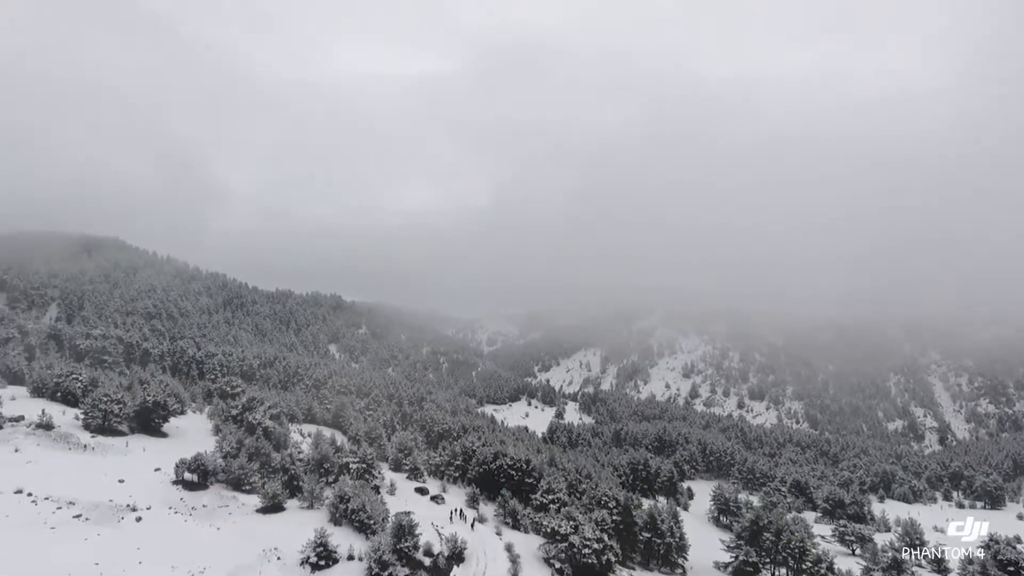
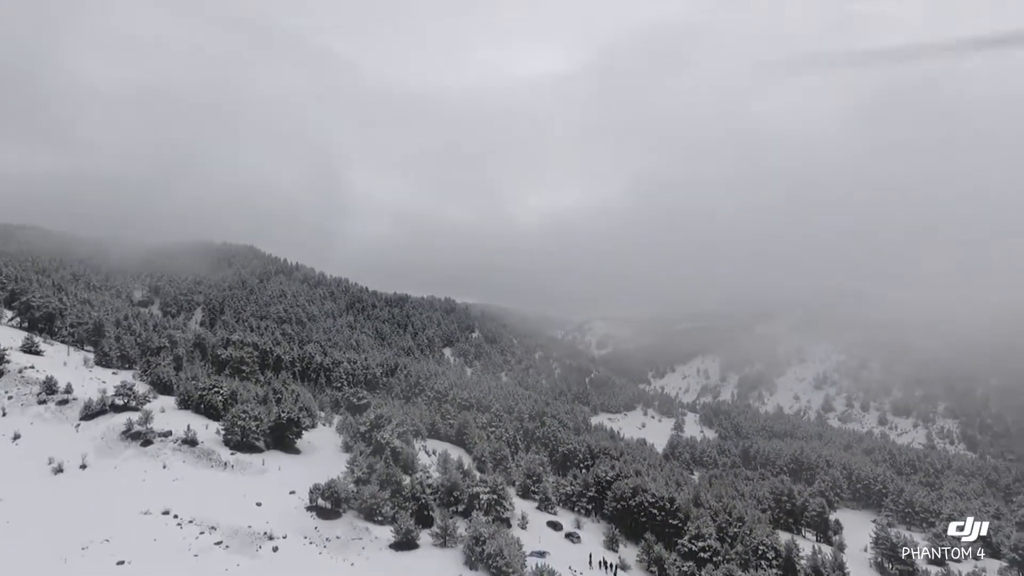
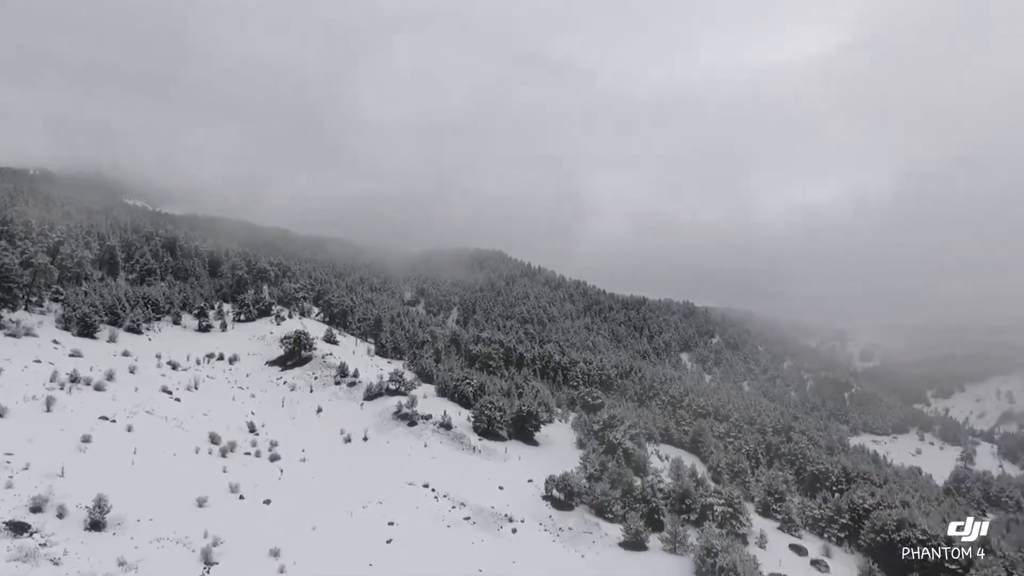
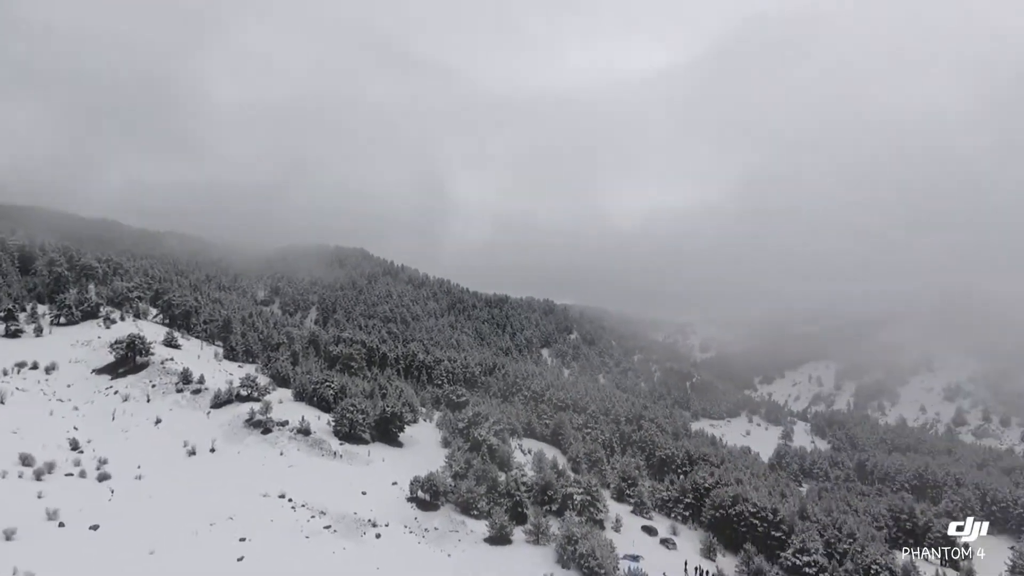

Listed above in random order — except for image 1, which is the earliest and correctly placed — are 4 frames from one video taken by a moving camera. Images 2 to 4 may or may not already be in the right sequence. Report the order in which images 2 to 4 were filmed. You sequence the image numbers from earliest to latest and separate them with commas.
3, 4, 2
